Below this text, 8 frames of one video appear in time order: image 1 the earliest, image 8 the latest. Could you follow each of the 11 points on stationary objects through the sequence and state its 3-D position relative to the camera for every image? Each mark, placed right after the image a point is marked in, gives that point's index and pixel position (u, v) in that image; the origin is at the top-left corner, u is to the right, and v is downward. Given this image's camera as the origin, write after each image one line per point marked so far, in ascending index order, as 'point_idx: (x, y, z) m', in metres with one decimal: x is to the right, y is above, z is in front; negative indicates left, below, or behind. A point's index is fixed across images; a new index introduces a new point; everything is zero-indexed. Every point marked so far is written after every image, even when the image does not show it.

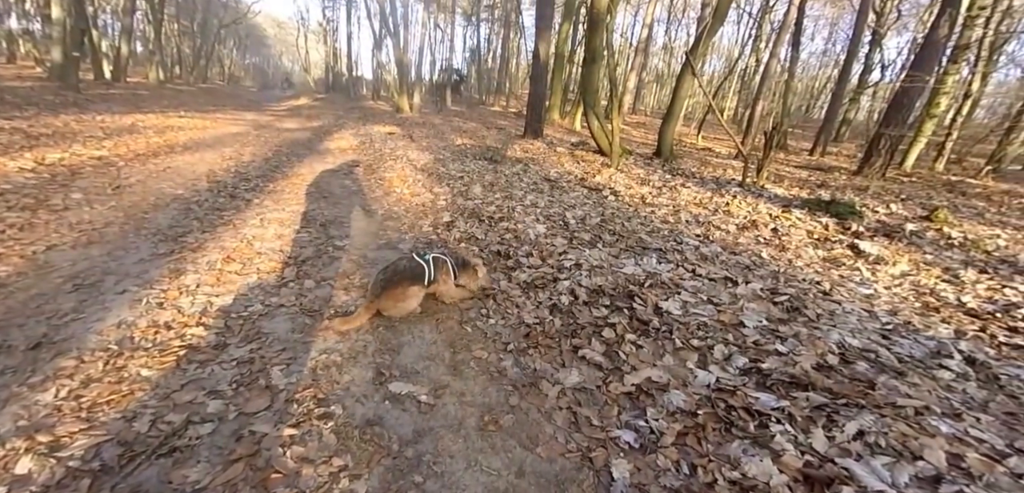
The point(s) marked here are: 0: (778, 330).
0: (+2.2, -0.6, +3.9) m
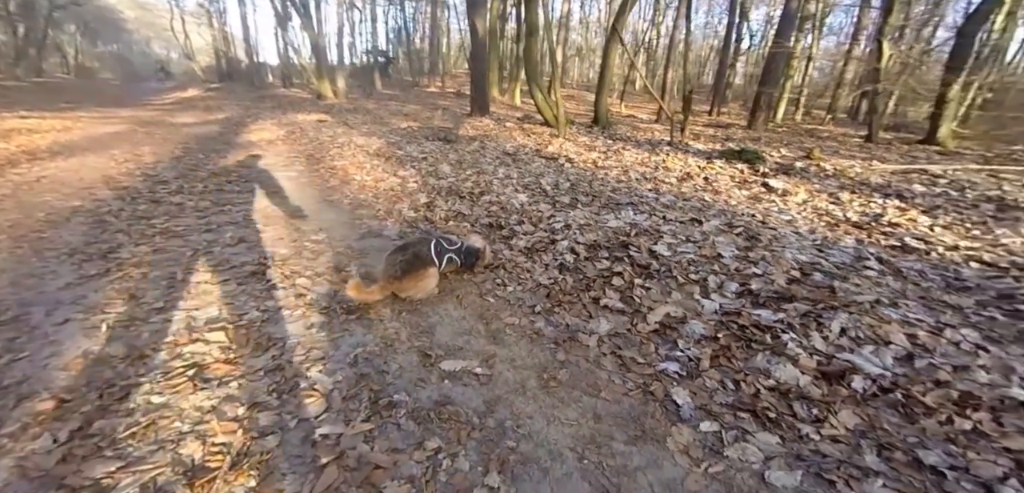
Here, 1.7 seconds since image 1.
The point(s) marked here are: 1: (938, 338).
0: (+2.3, 0.0, +4.4) m
1: (+3.2, -0.6, +3.4) m
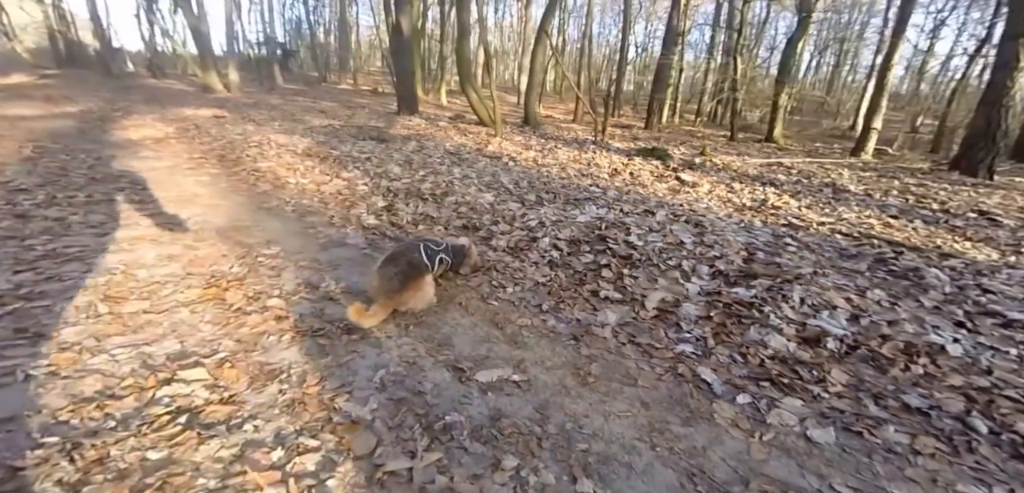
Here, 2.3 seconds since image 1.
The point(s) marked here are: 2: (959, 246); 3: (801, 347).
0: (+2.0, +0.1, +4.9) m
1: (+3.2, -0.4, +4.1) m
2: (+5.7, 0.0, +5.9) m
3: (+2.2, -0.7, +3.5) m
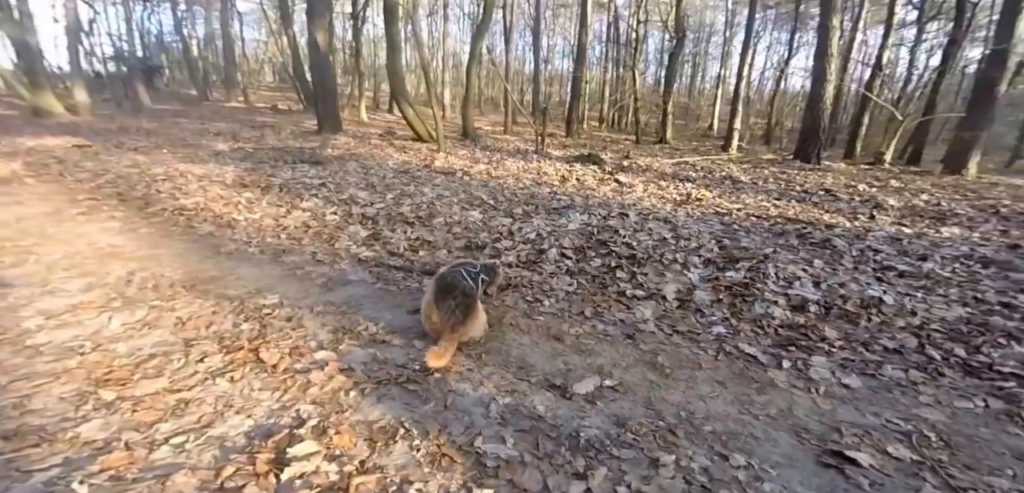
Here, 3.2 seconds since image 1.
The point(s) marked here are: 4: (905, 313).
0: (+2.0, +0.2, +5.5) m
1: (+3.3, -0.2, +5.0) m
2: (+5.1, +0.5, +7.4) m
3: (+2.5, -0.6, +4.2) m
4: (+3.6, -0.5, +4.2) m
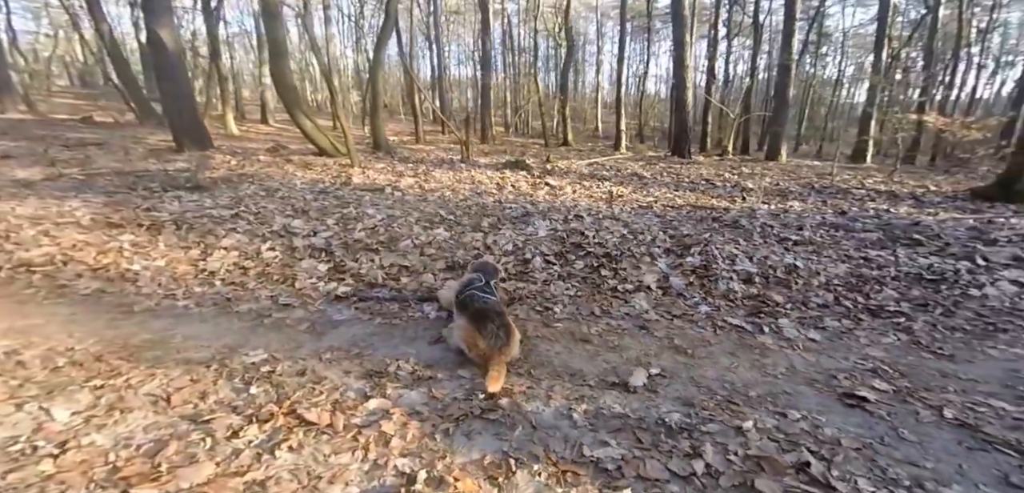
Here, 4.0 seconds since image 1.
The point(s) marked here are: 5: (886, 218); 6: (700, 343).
0: (+1.5, +0.3, +6.0) m
1: (+3.0, +0.1, +6.0) m
2: (+4.0, +0.9, +8.8) m
3: (+2.5, -0.4, +4.9) m
4: (+3.5, -0.2, +5.2) m
5: (+5.6, +0.5, +6.8) m
6: (+1.6, -0.8, +3.8) m
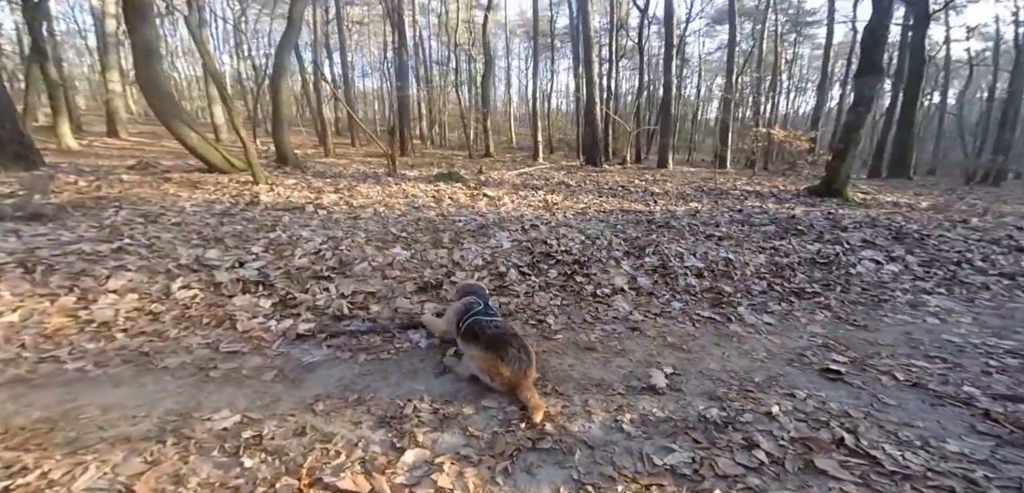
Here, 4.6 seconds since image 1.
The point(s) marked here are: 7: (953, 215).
0: (+0.9, +0.2, +6.2) m
1: (+2.3, +0.1, +6.5) m
2: (+2.5, +0.9, +9.5) m
3: (+2.2, -0.4, +5.4) m
4: (+3.0, -0.1, +5.9) m
5: (+4.6, +0.7, +8.0) m
6: (+1.6, -0.8, +4.1) m
7: (+8.6, +0.6, +8.8) m
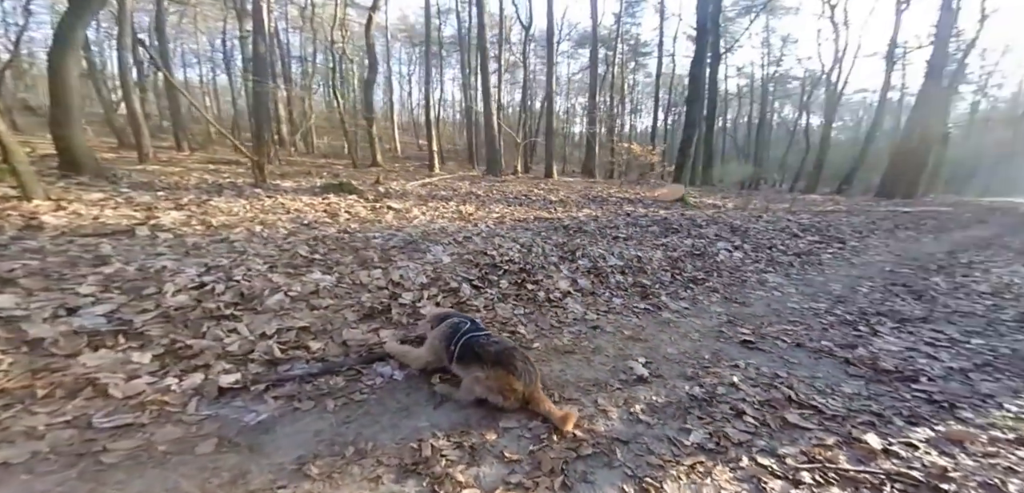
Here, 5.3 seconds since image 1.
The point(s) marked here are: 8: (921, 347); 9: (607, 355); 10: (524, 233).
0: (-0.2, +0.1, +6.2) m
1: (+1.0, +0.1, +7.0) m
2: (0.0, +0.7, +9.8) m
3: (+1.3, -0.4, +5.9) m
4: (+1.9, -0.1, +6.7) m
5: (+2.5, +0.7, +9.2) m
6: (+1.2, -0.8, +4.5) m
7: (+6.0, +0.9, +11.4) m
8: (+4.4, -1.1, +5.1) m
9: (+0.8, -0.9, +3.8) m
10: (0.0, +0.1, +6.5) m
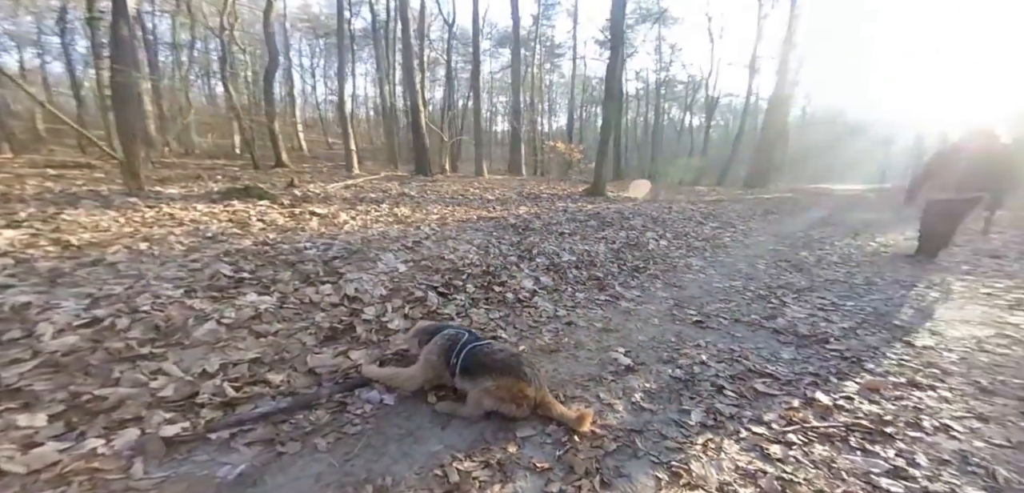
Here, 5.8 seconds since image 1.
0: (-0.9, 0.0, +5.9) m
1: (+0.1, +0.1, +7.0) m
2: (-1.5, +0.7, +9.6) m
3: (+0.7, -0.3, +6.0) m
4: (+1.0, 0.0, +6.9) m
5: (+1.1, +0.8, +9.5) m
6: (+0.9, -0.7, +4.6) m
7: (+4.0, +1.2, +12.4) m
8: (+4.0, -0.8, +5.8) m
9: (+0.7, -0.9, +3.9) m
10: (-0.7, +0.1, +6.3) m
